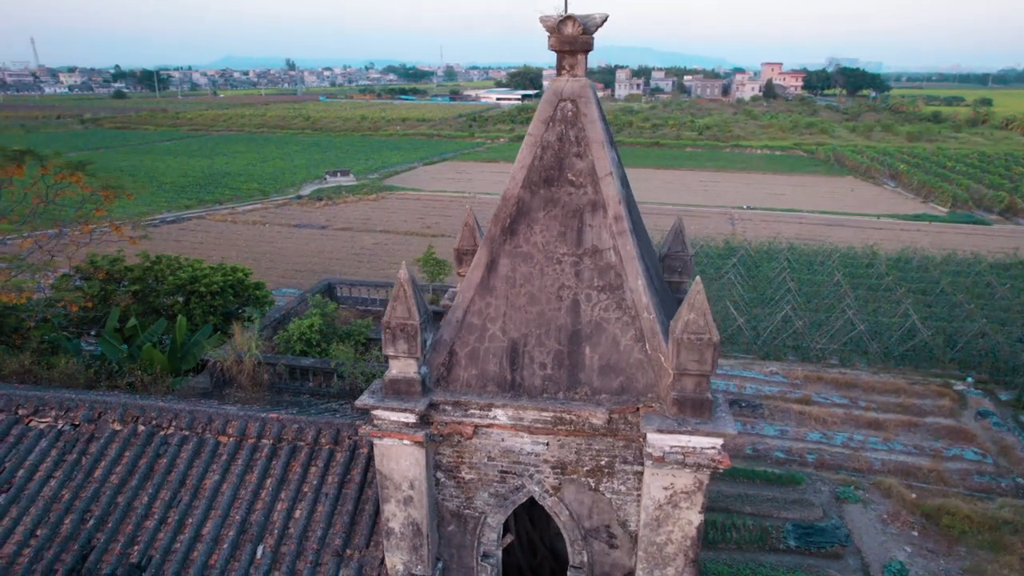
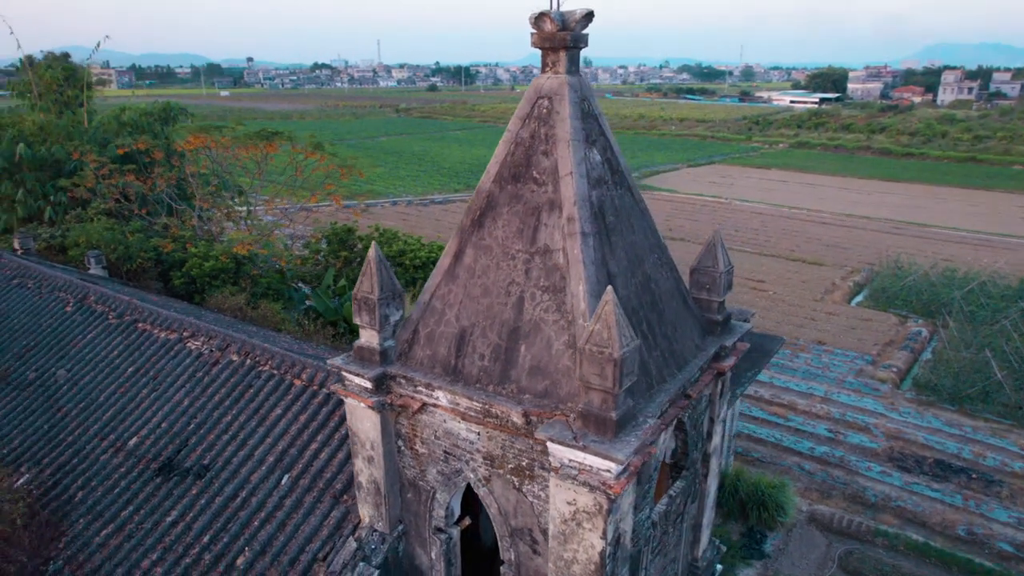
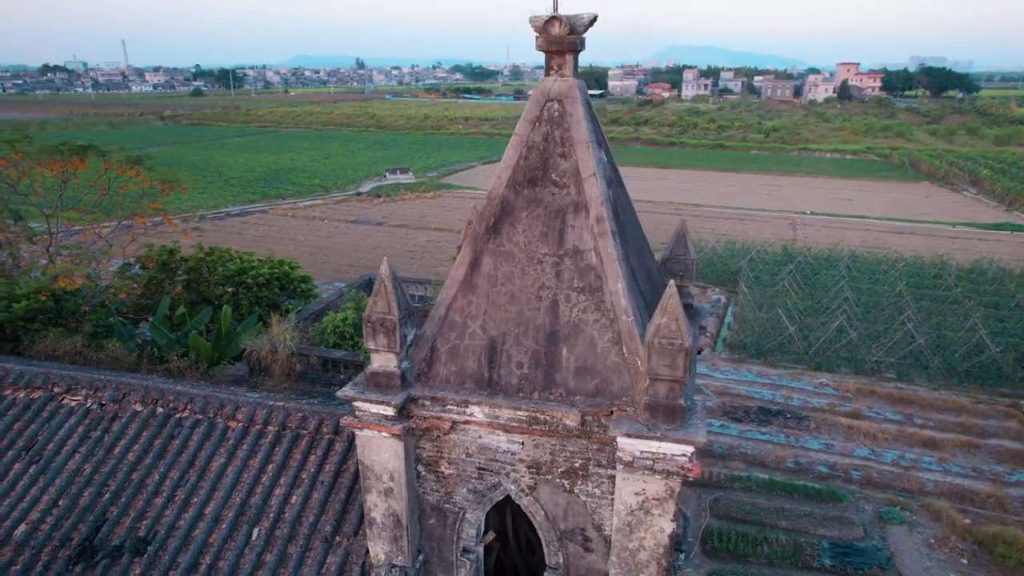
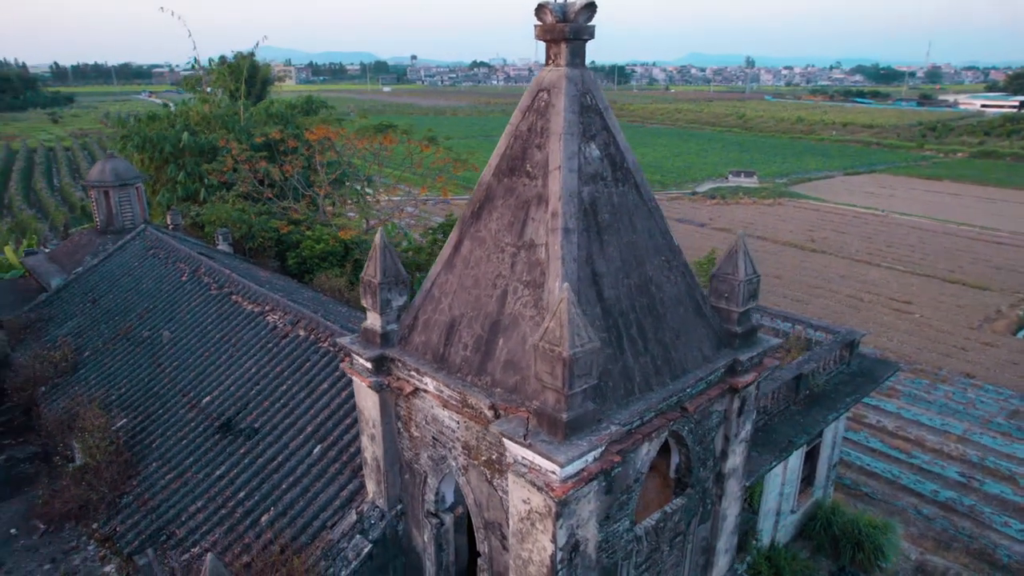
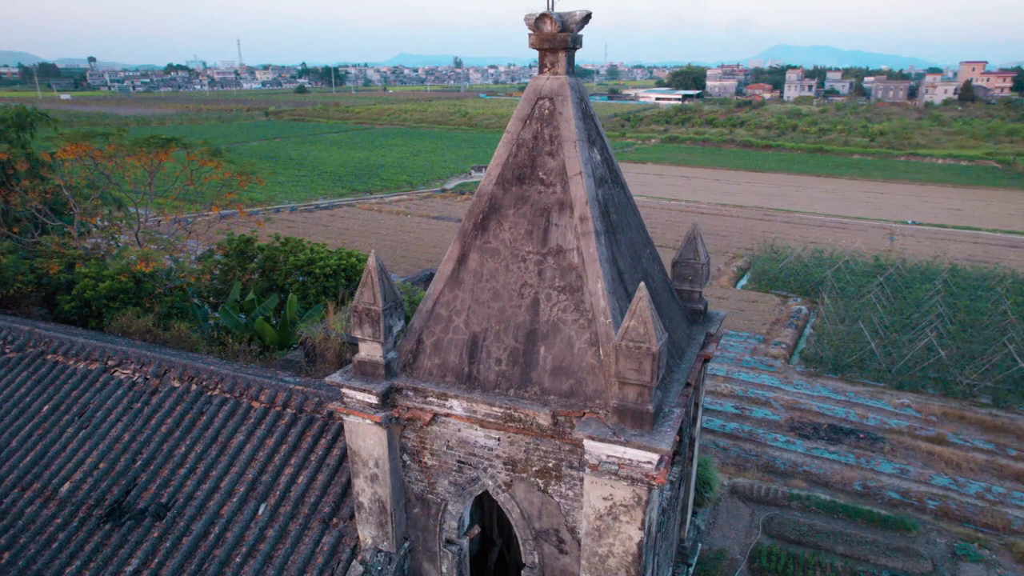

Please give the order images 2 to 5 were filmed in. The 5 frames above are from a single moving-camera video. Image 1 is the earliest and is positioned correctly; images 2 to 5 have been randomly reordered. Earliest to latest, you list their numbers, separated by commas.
3, 5, 2, 4
